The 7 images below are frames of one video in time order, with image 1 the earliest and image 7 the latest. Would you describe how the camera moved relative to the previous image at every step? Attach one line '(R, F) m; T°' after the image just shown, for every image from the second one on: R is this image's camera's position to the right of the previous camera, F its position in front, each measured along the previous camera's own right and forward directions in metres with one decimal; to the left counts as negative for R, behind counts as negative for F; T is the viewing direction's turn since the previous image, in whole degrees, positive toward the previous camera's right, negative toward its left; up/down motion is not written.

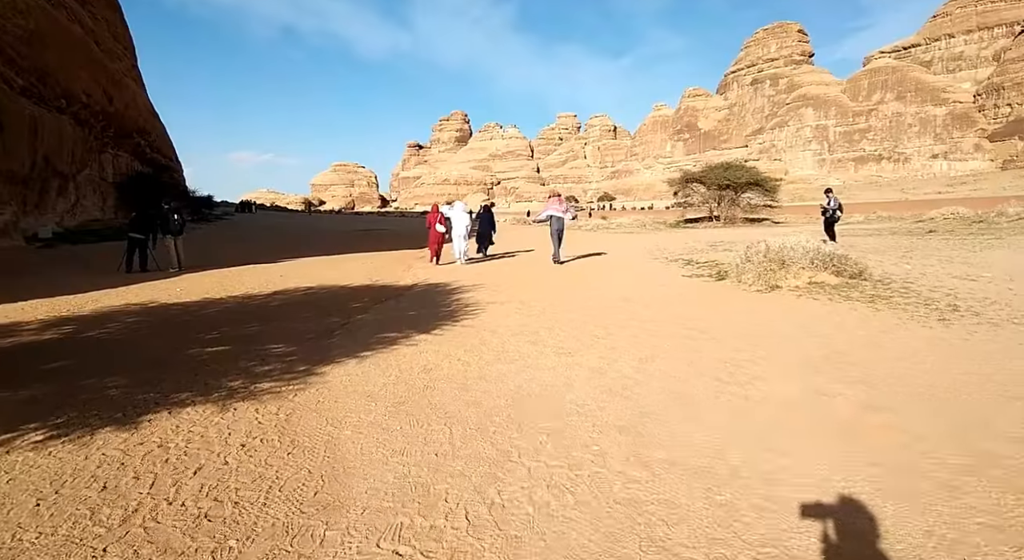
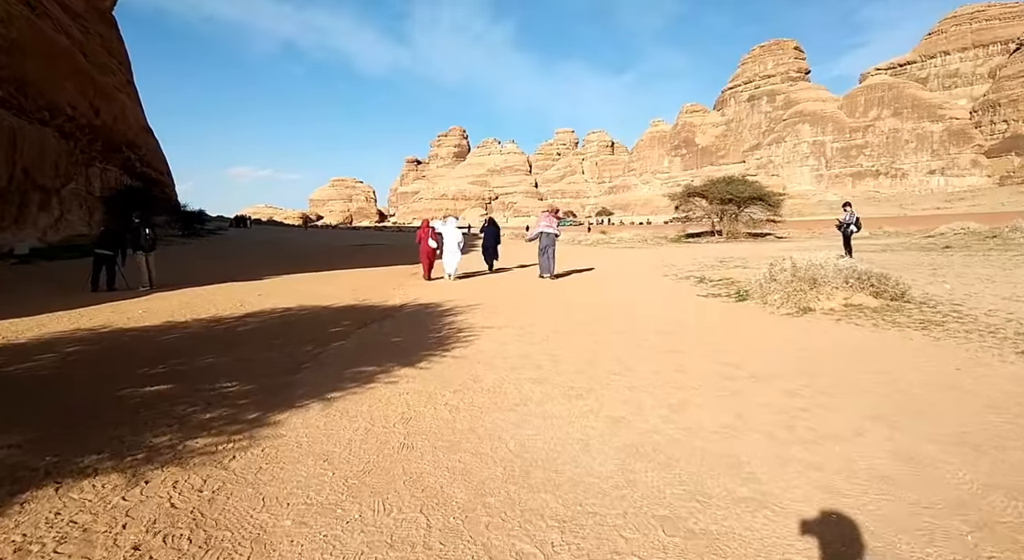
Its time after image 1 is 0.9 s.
(0.0, +0.9) m; 0°
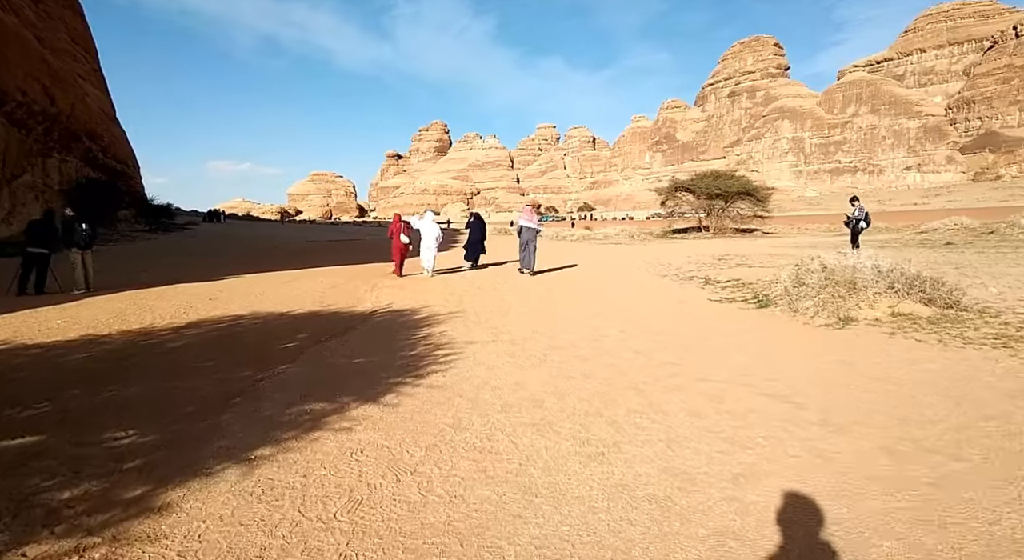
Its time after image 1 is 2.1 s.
(-0.1, +1.2) m; +2°
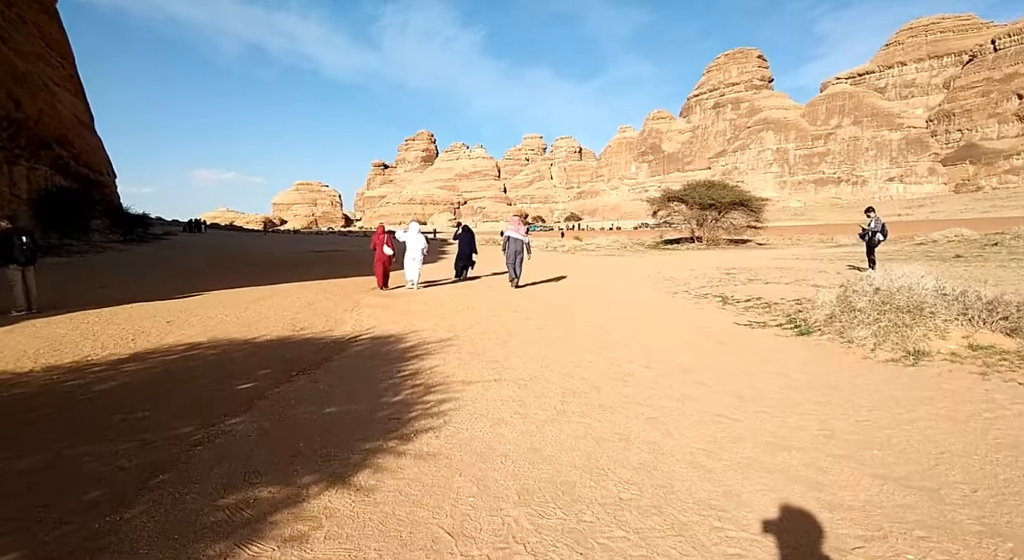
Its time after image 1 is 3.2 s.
(-0.2, +1.0) m; +1°
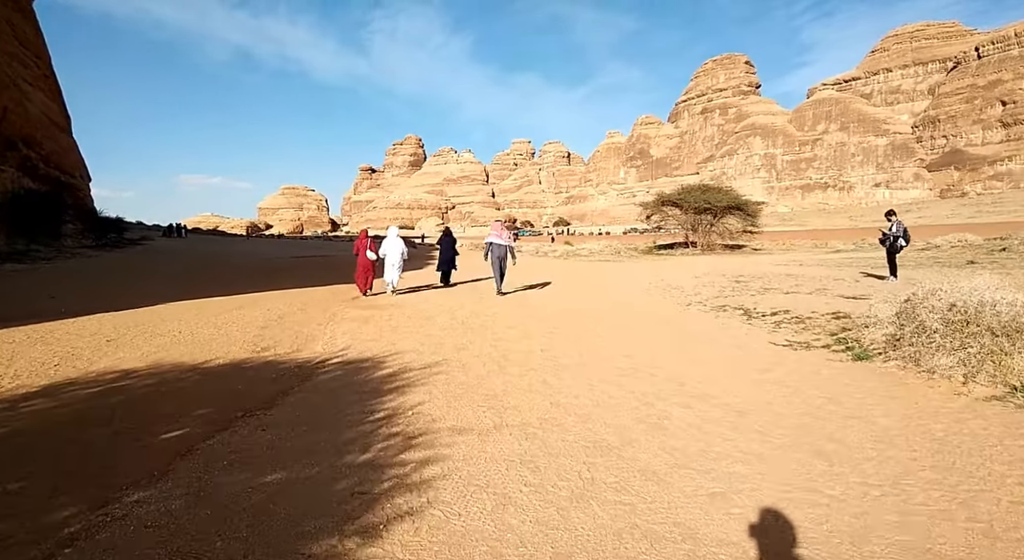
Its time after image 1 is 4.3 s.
(-0.1, +1.1) m; +1°
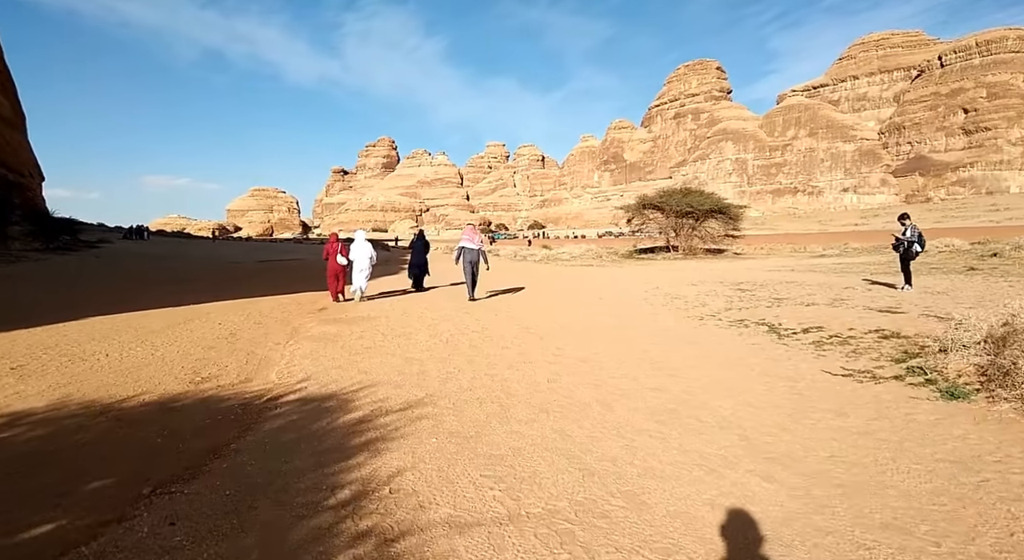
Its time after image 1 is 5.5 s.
(-0.3, +1.2) m; +3°
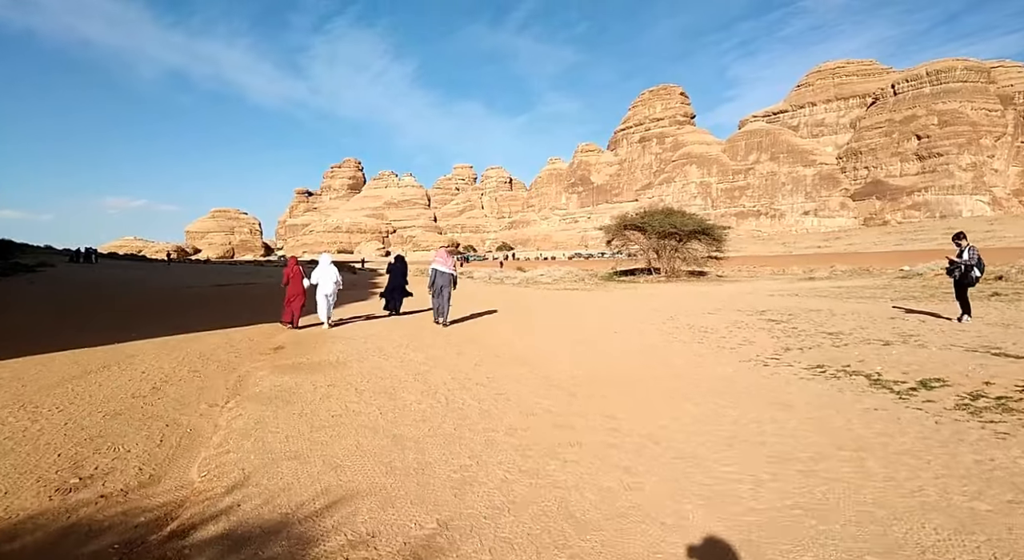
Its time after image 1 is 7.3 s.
(-0.6, +1.9) m; +4°
